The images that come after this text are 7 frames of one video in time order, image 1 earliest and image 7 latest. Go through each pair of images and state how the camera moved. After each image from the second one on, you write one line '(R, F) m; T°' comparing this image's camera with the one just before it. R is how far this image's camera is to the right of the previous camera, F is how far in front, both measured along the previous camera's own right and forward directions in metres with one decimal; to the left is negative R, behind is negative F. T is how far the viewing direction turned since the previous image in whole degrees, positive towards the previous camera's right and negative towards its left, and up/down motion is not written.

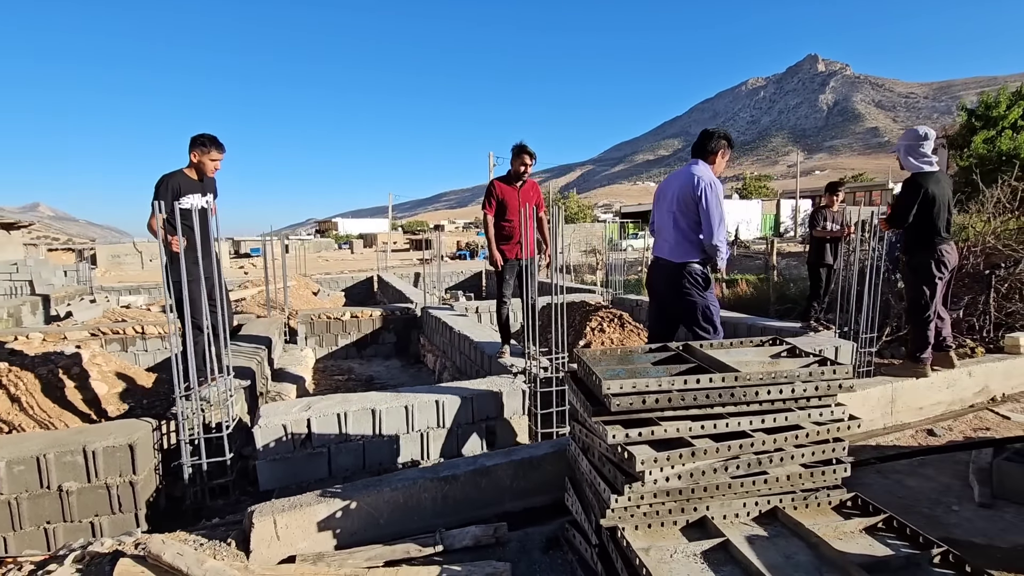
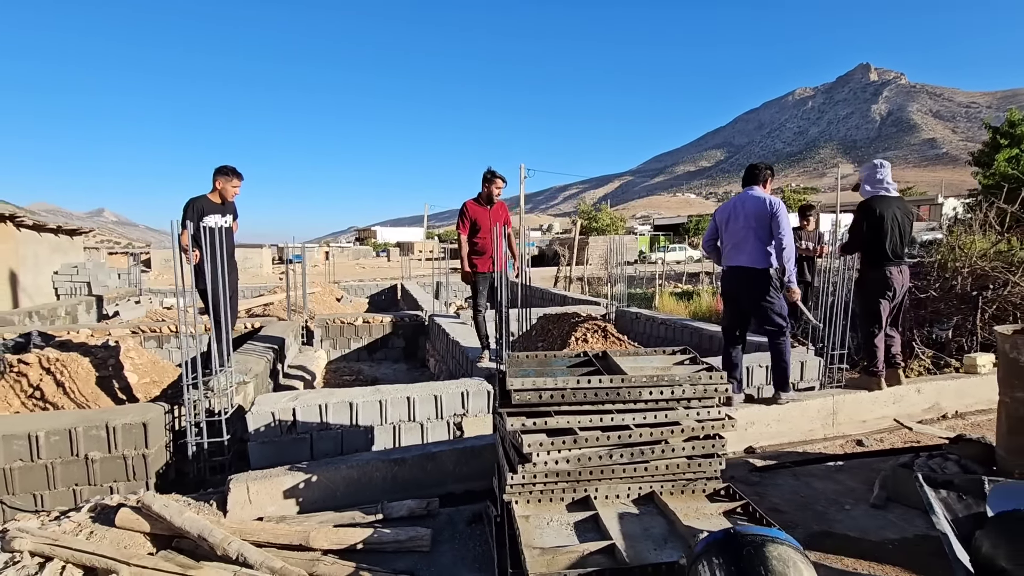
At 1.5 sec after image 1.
(+0.5, -0.4) m; -4°
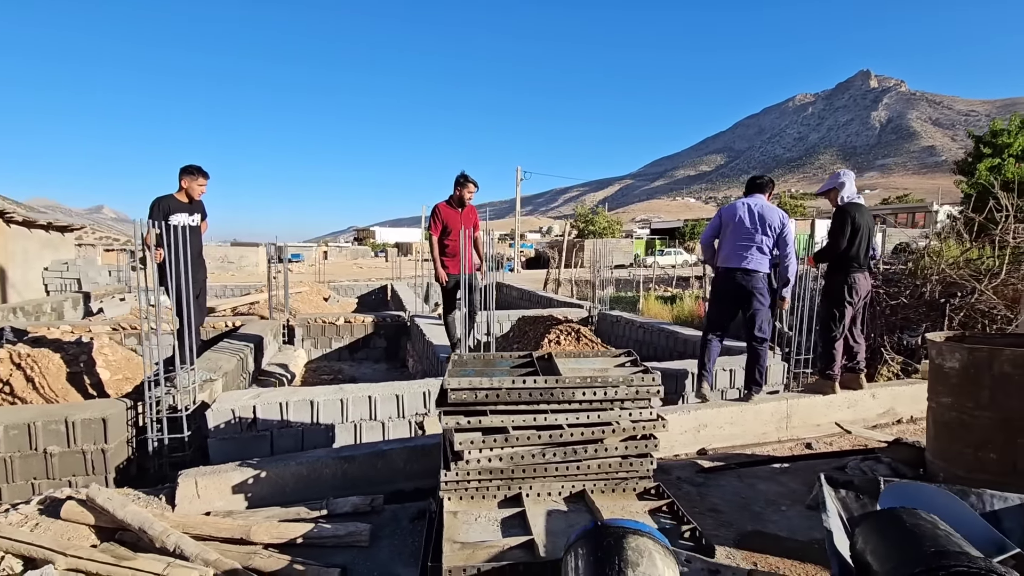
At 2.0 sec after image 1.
(+0.3, -0.1) m; 0°
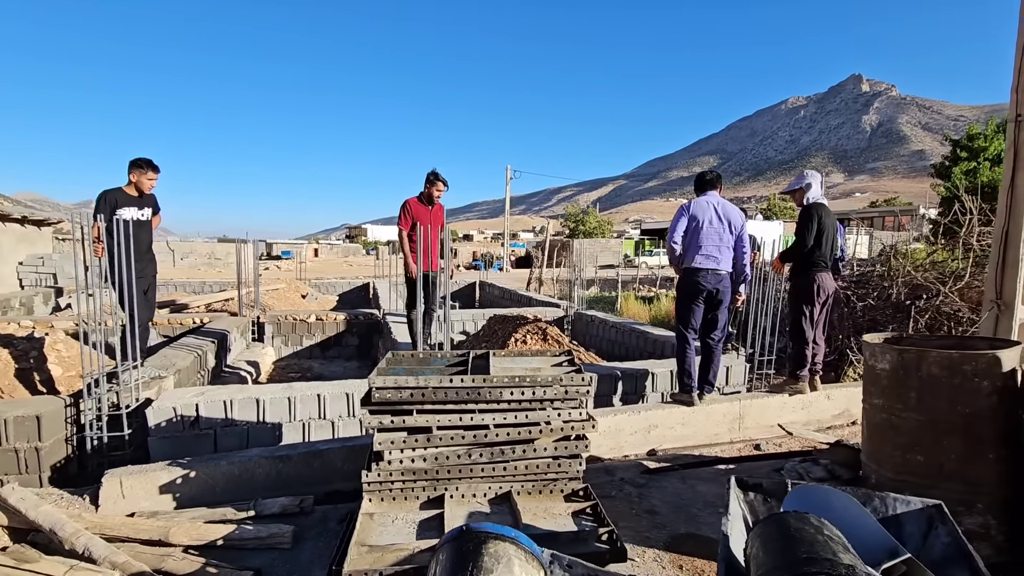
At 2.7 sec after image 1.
(+0.3, 0.0) m; +1°
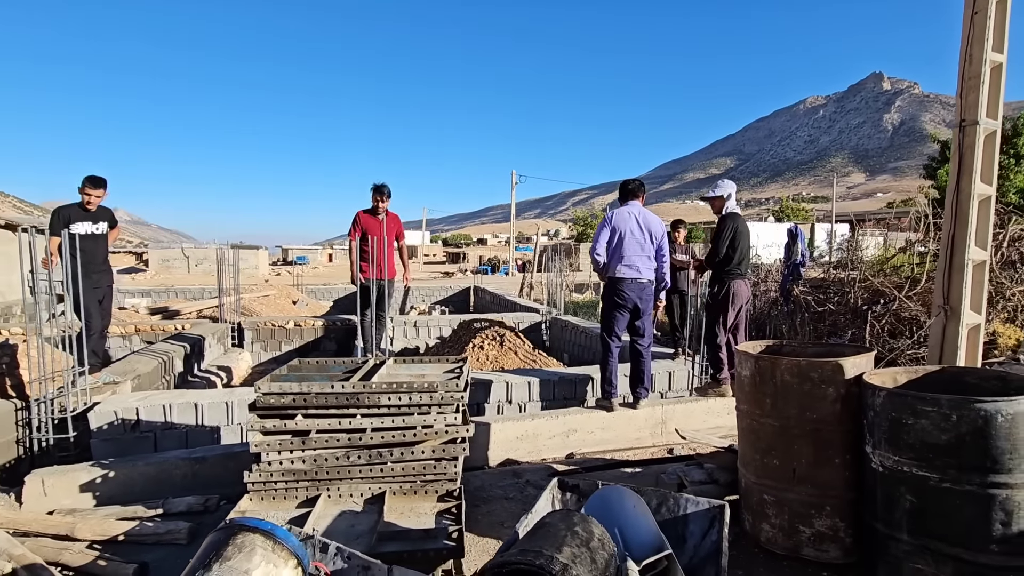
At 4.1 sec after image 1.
(+0.7, -0.1) m; -2°
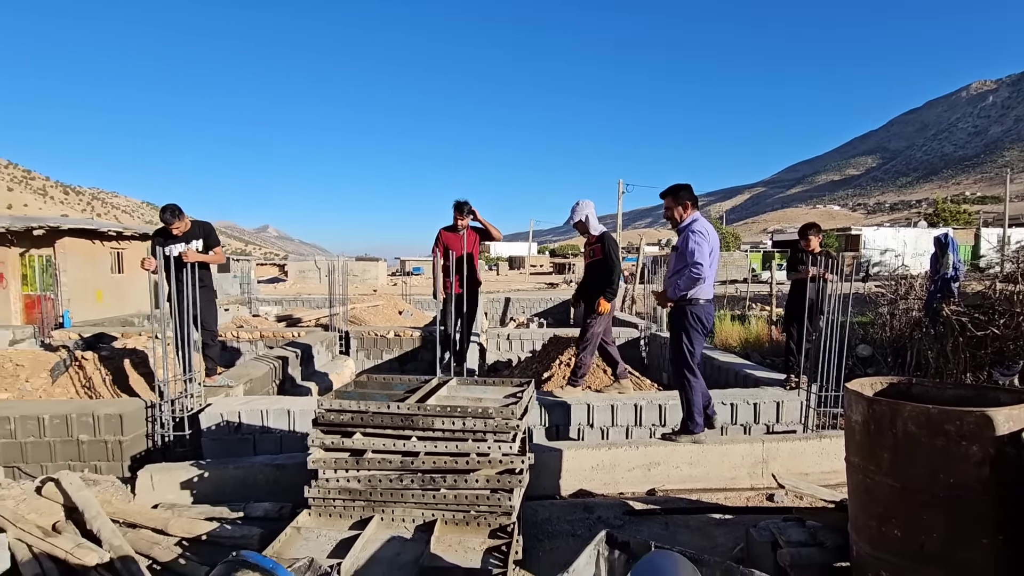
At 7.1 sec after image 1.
(+0.2, +0.2) m; -12°
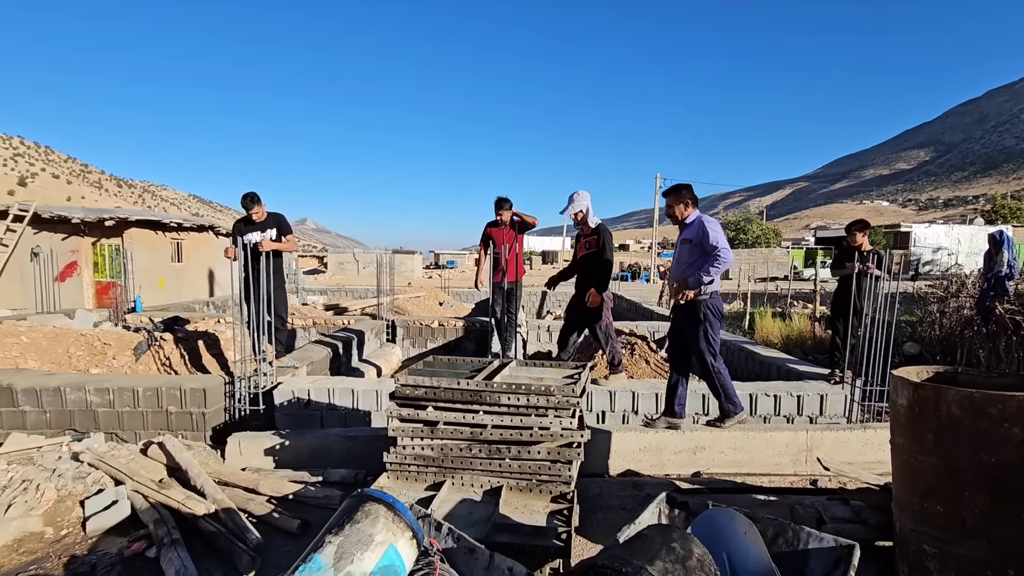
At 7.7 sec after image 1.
(-0.2, -0.2) m; -4°
